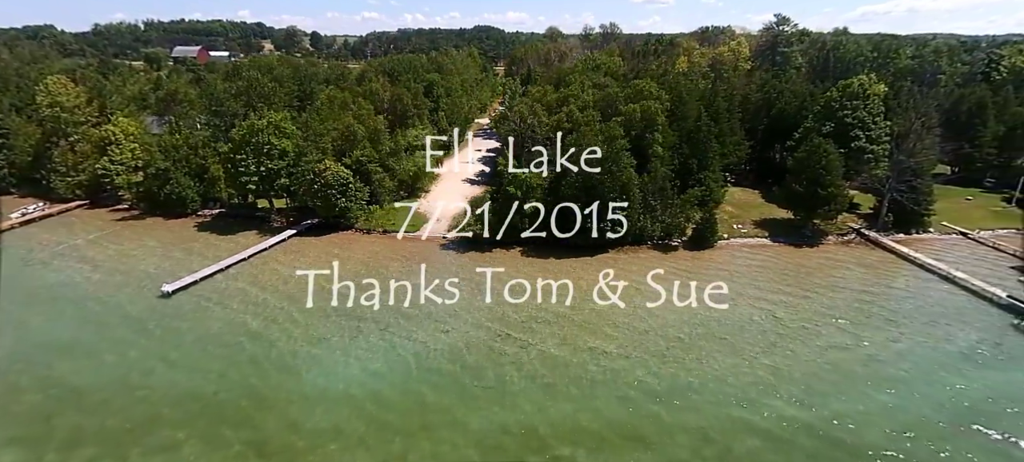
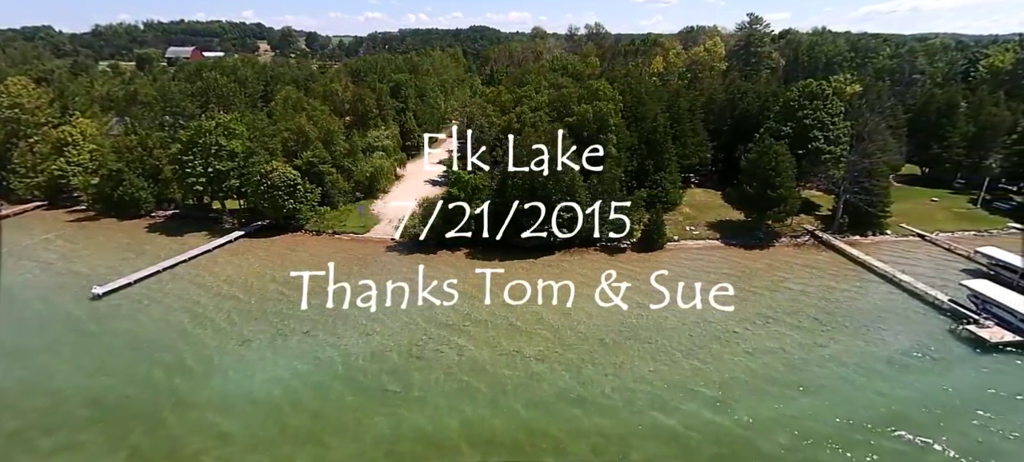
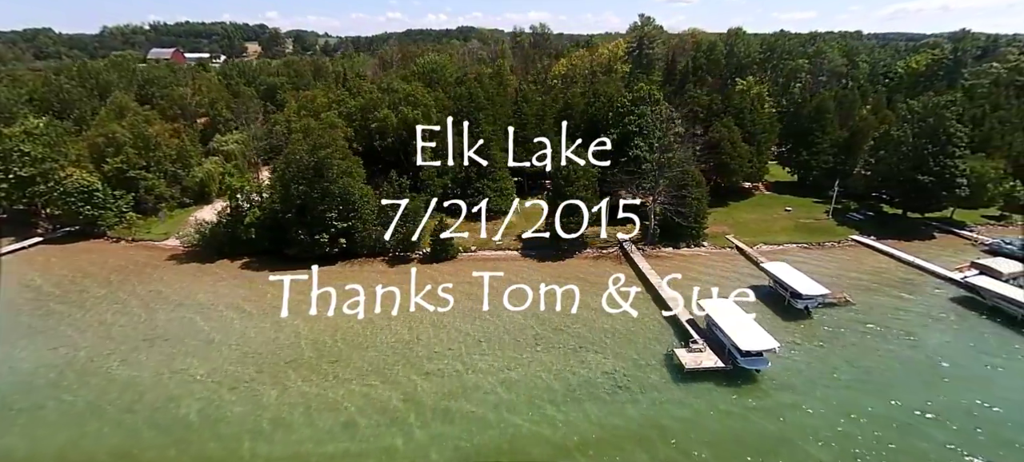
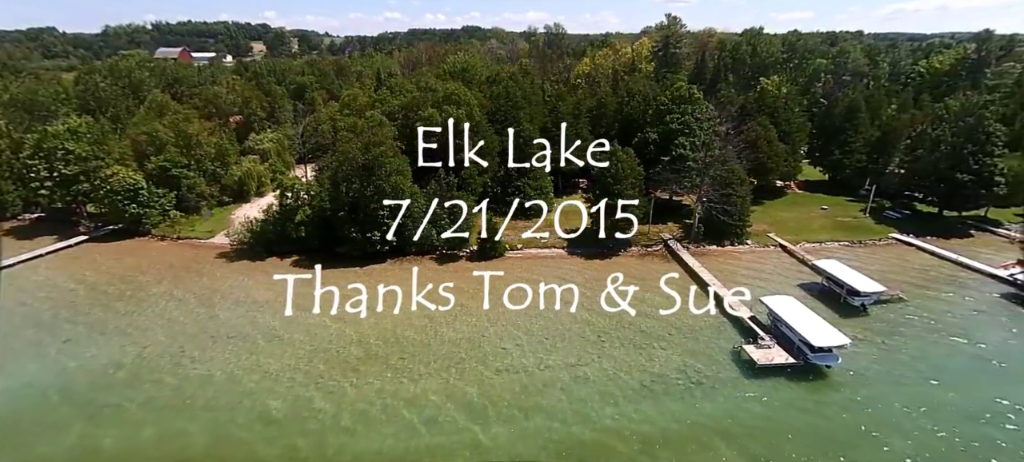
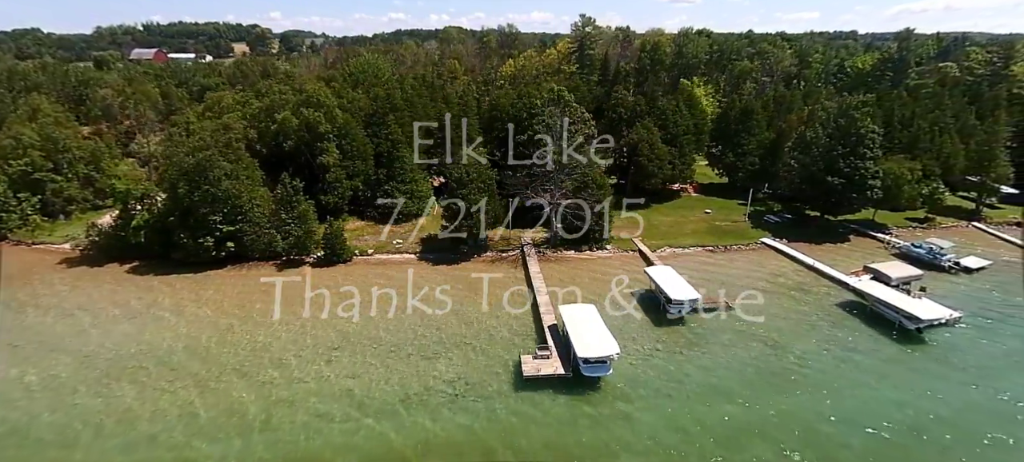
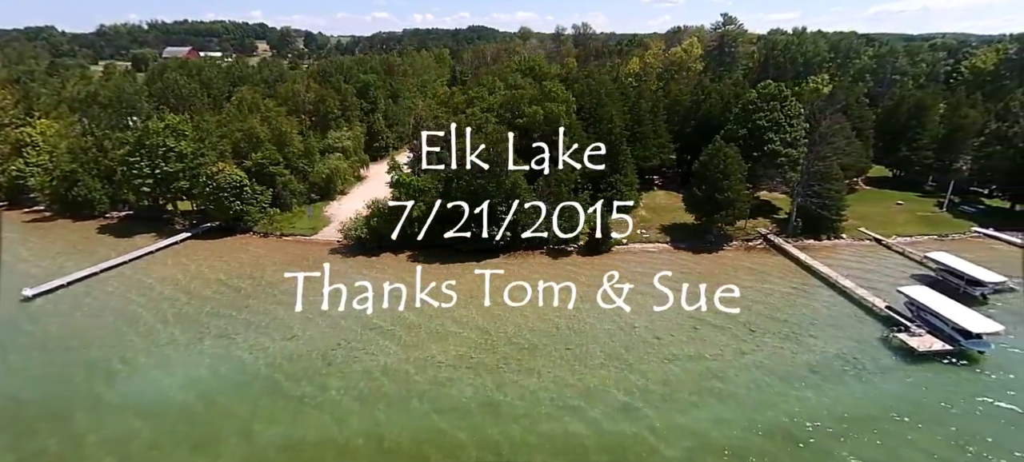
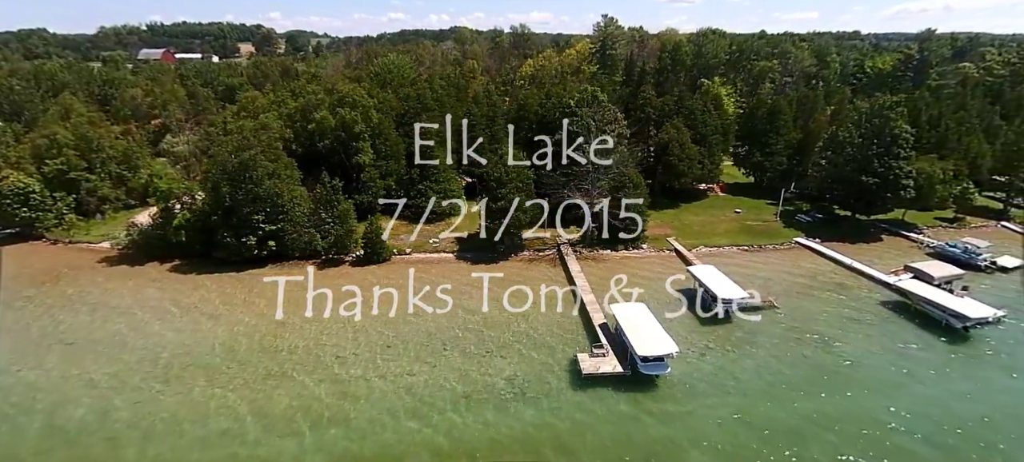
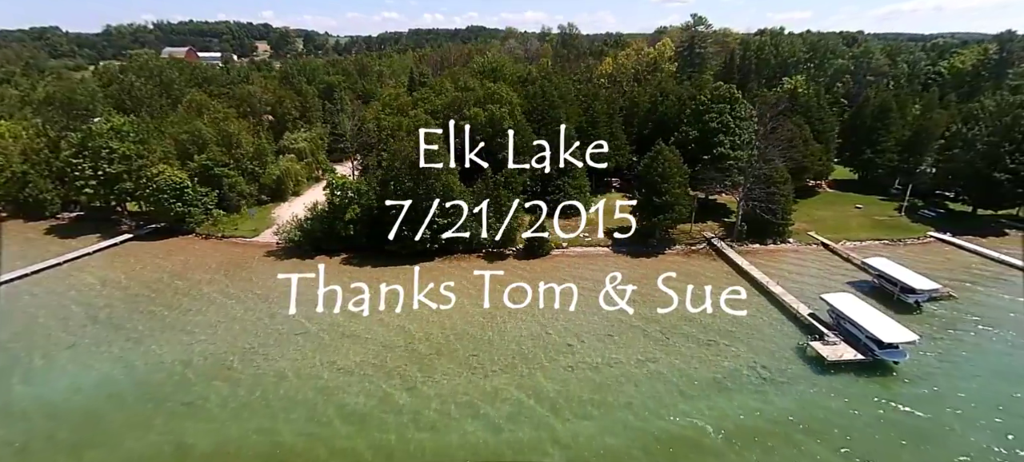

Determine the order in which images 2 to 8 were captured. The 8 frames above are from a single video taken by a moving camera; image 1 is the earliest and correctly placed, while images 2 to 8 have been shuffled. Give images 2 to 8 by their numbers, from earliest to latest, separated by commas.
2, 6, 8, 4, 3, 7, 5
